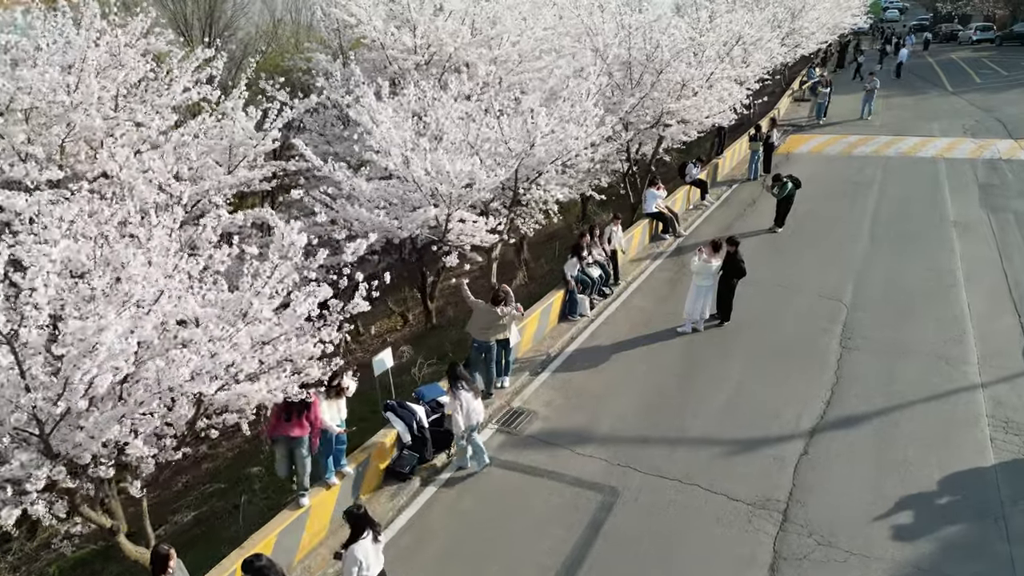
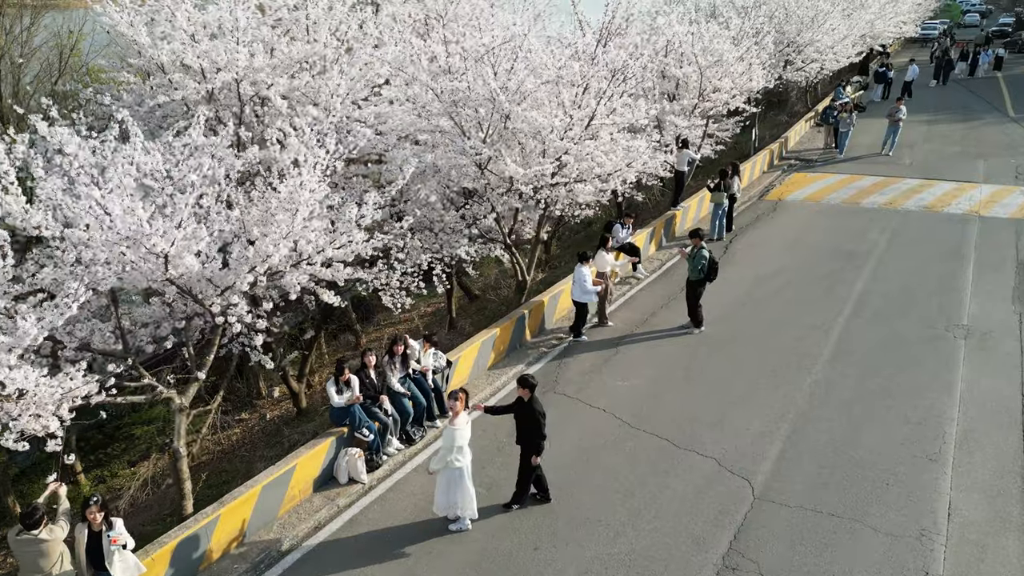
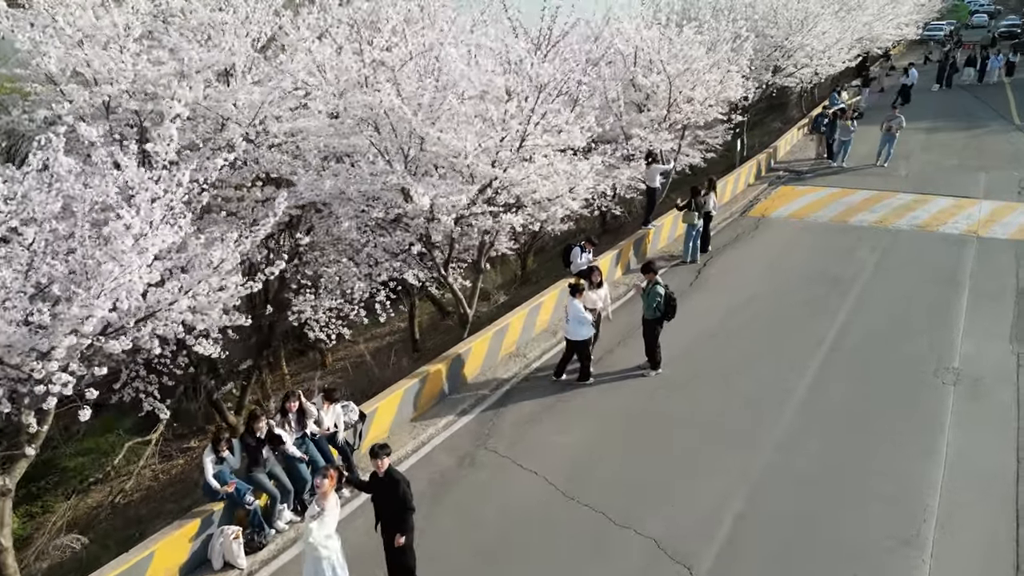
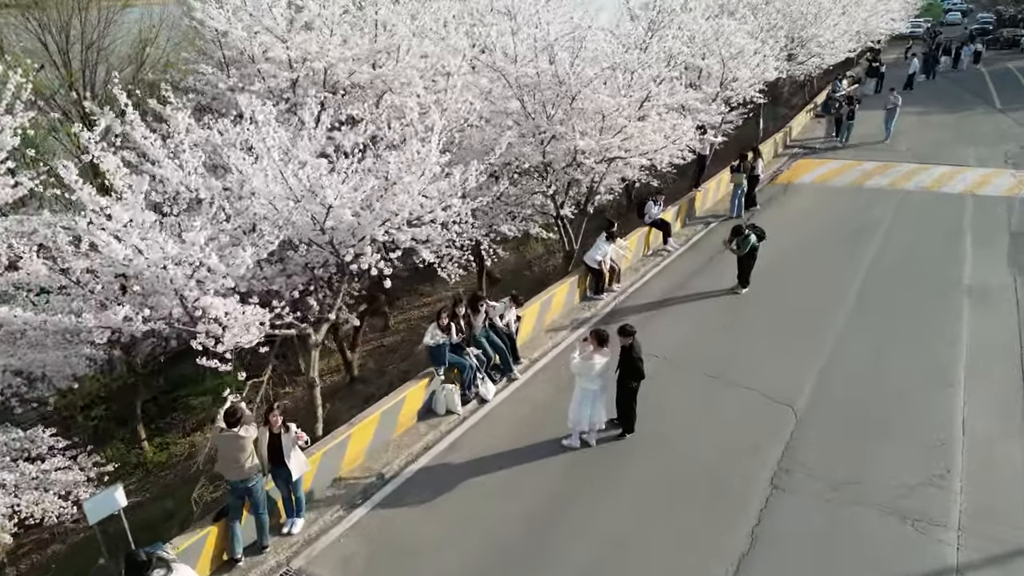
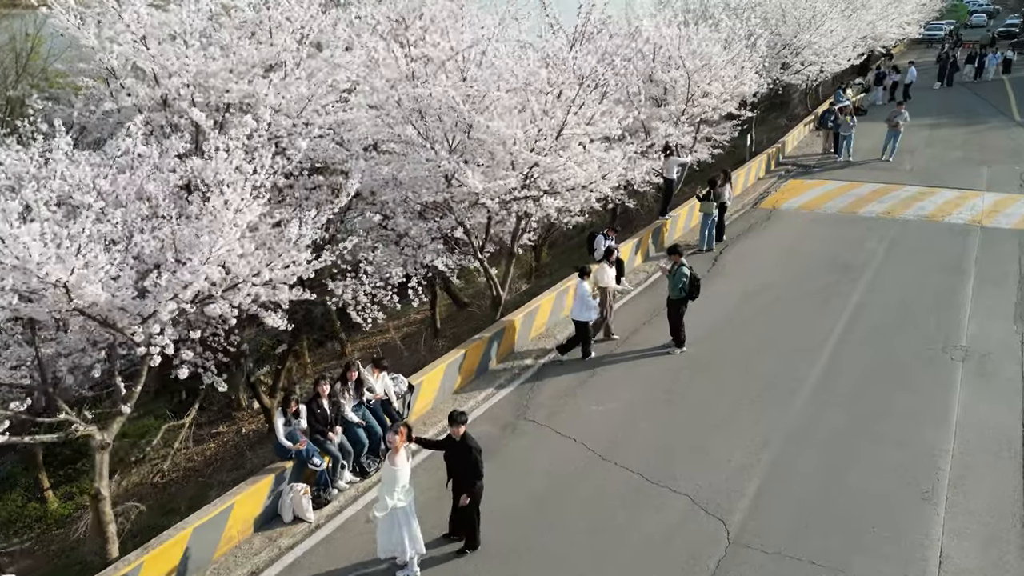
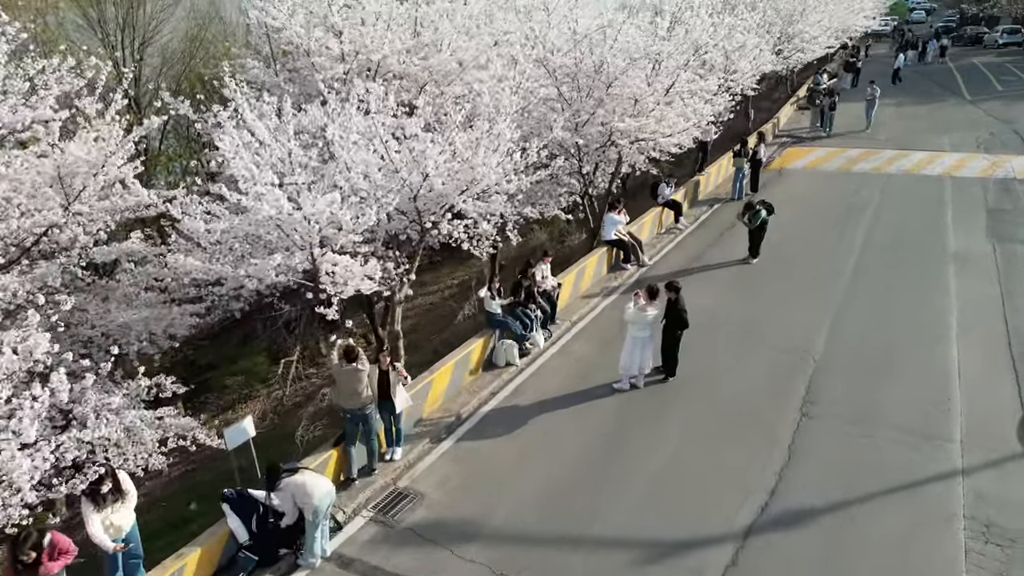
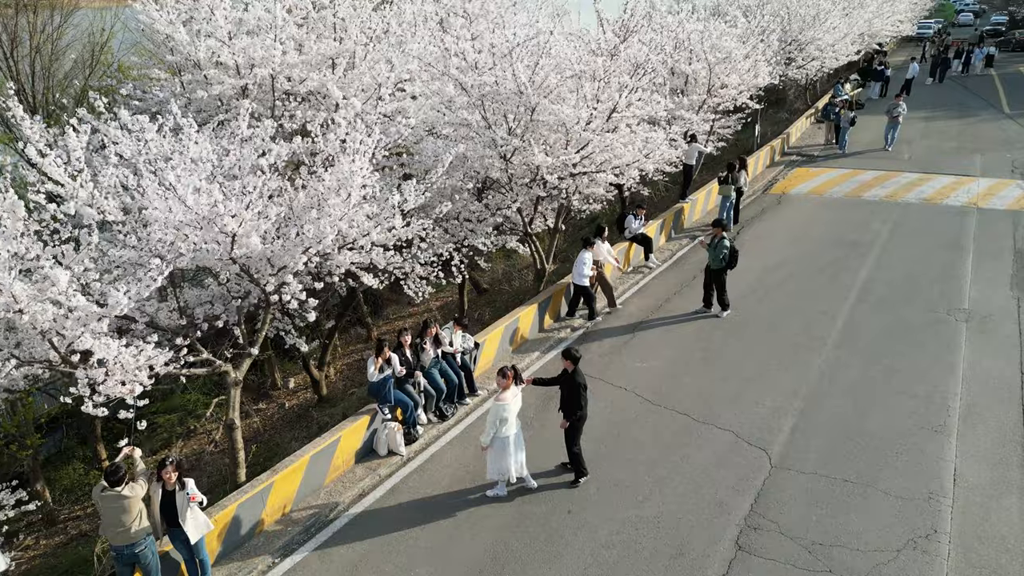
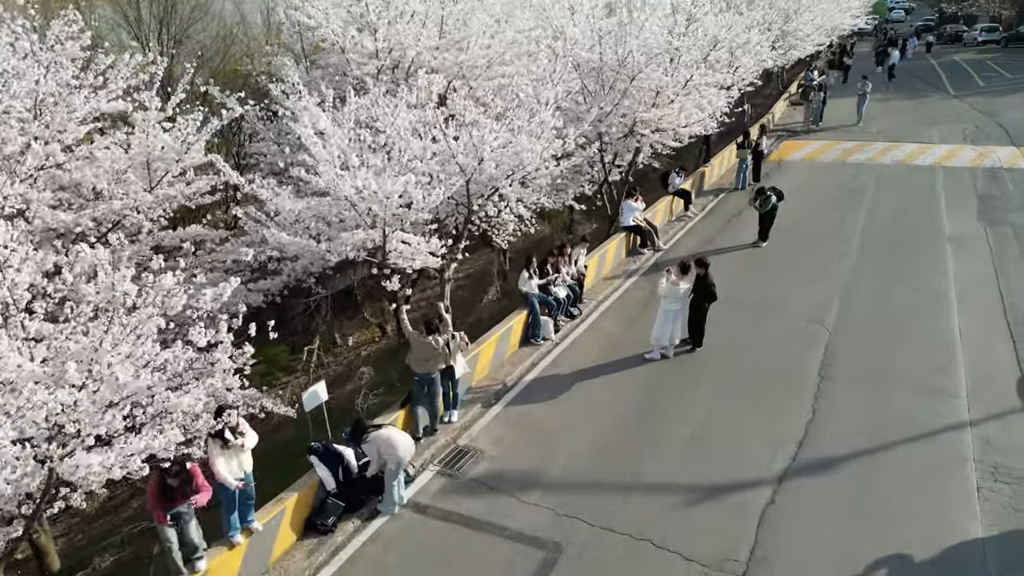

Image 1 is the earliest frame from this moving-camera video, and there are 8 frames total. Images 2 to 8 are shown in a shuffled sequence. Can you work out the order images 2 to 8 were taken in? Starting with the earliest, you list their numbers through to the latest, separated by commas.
8, 6, 4, 7, 2, 5, 3
